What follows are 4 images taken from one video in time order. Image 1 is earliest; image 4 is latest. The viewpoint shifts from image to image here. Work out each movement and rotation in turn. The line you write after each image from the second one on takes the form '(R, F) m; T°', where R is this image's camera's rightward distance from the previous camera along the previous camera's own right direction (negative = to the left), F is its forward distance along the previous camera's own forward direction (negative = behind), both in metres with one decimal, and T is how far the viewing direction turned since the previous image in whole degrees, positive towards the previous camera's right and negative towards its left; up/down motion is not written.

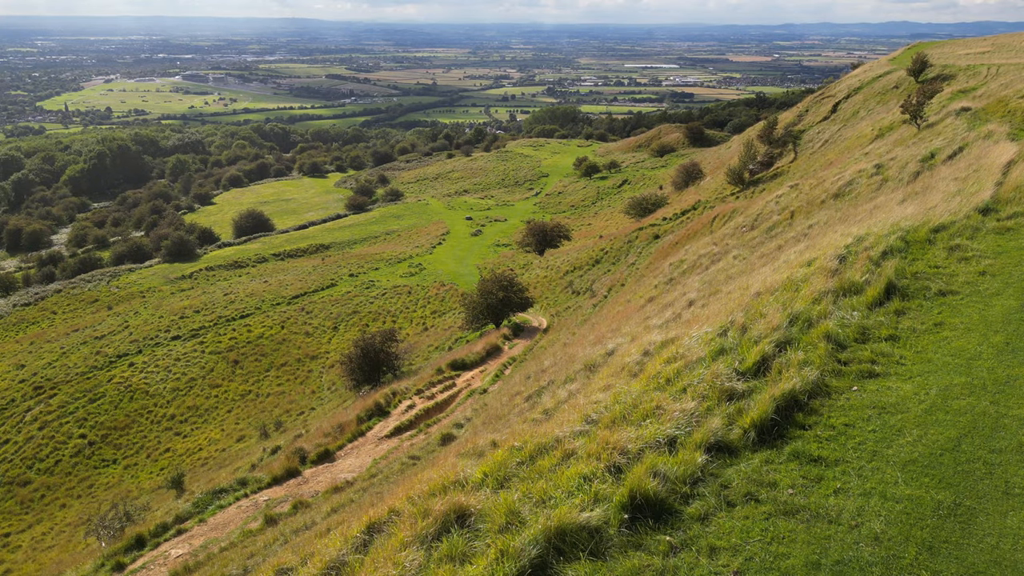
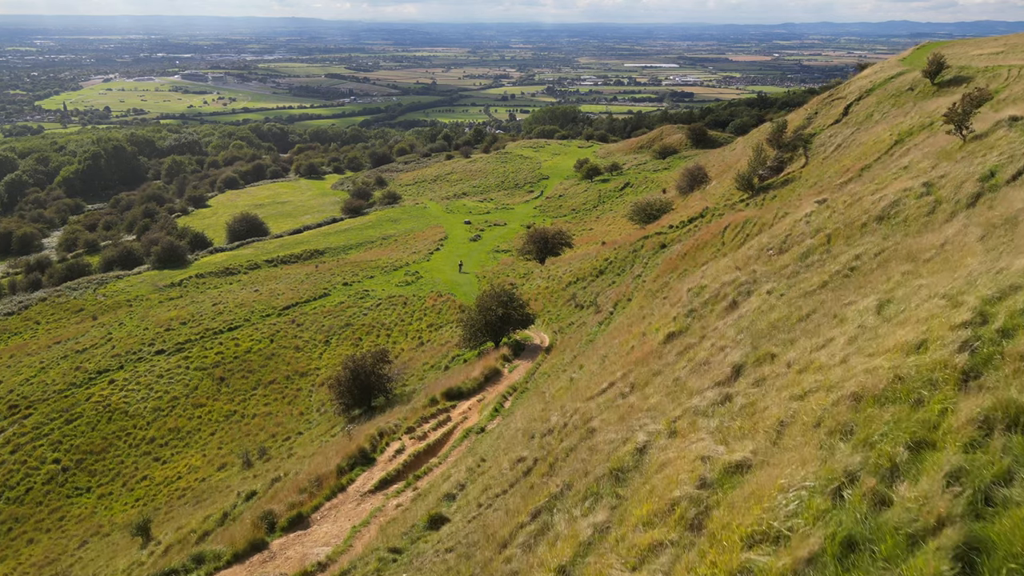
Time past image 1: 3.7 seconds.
(0.0, +2.5) m; 0°
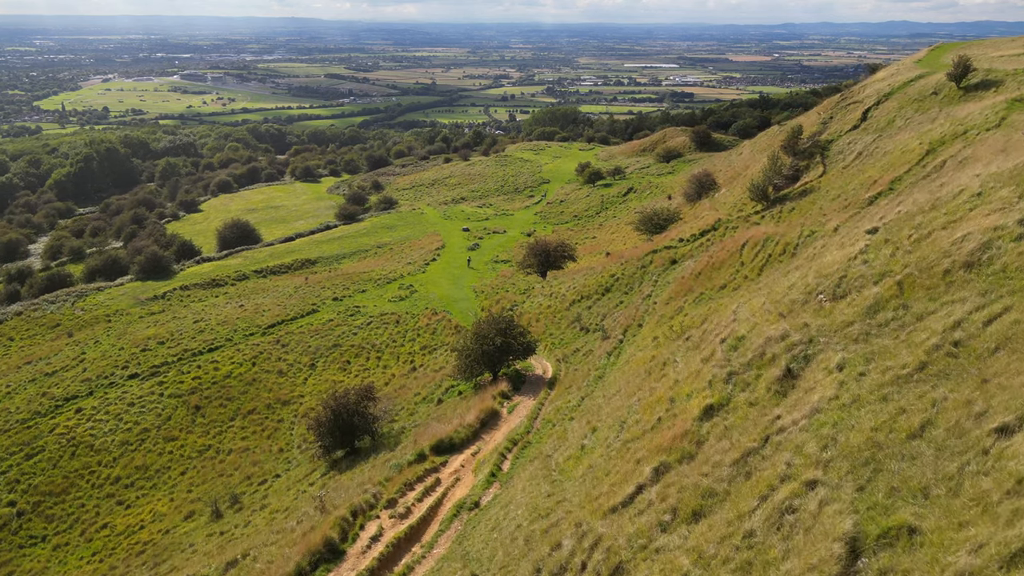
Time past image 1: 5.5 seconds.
(0.0, +3.7) m; 0°
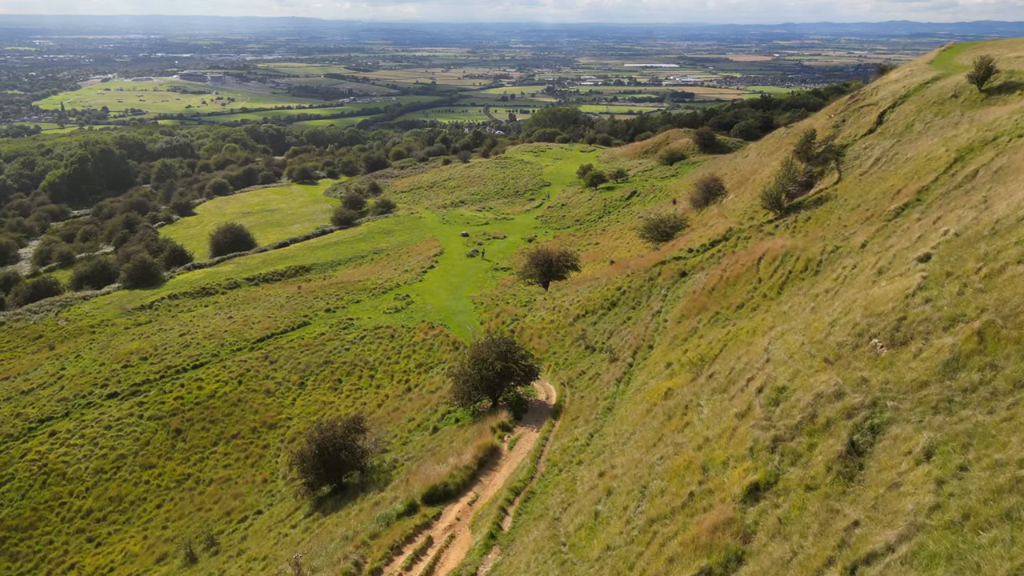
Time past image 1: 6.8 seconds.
(-0.1, +2.7) m; 0°
